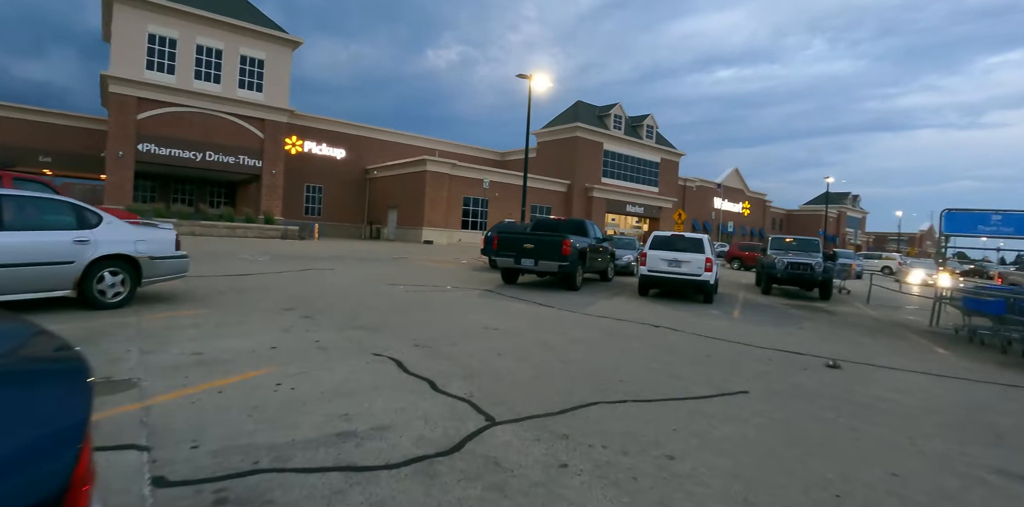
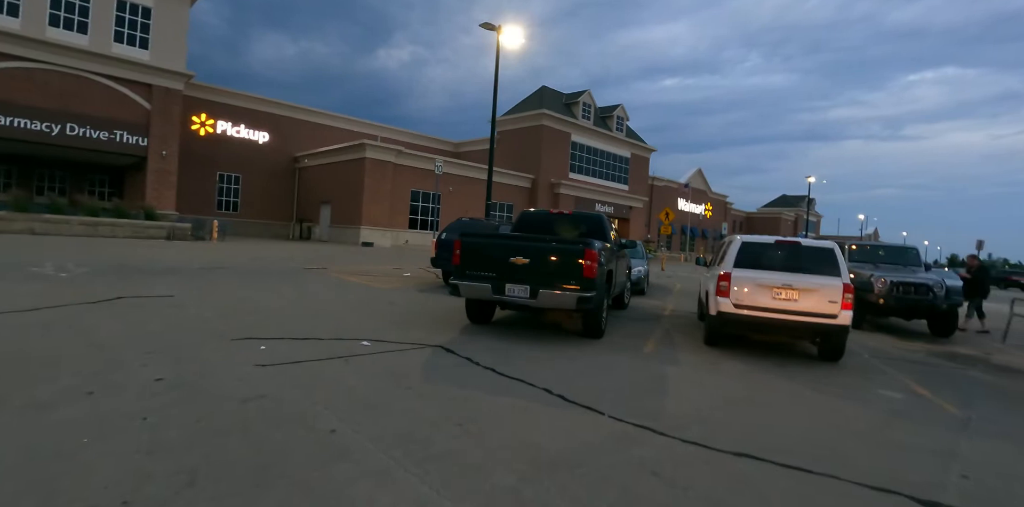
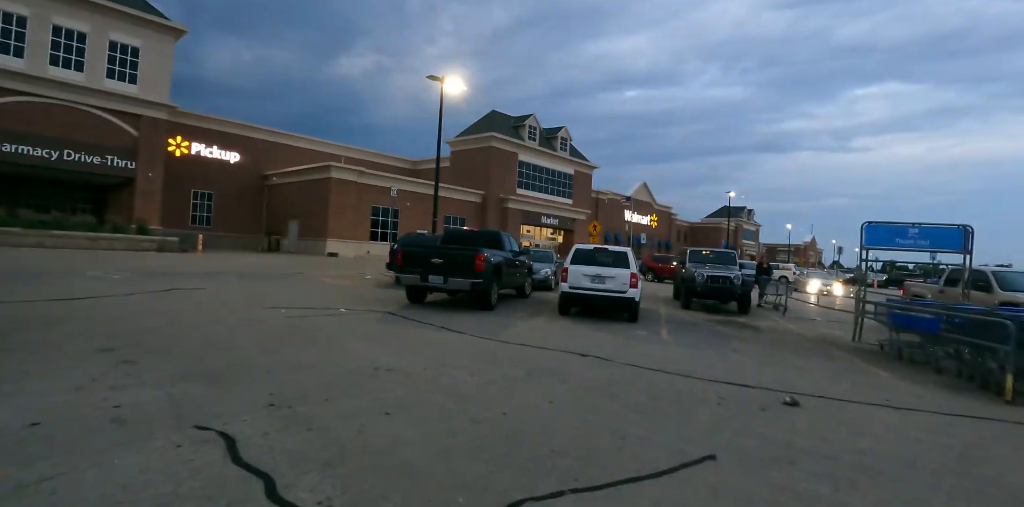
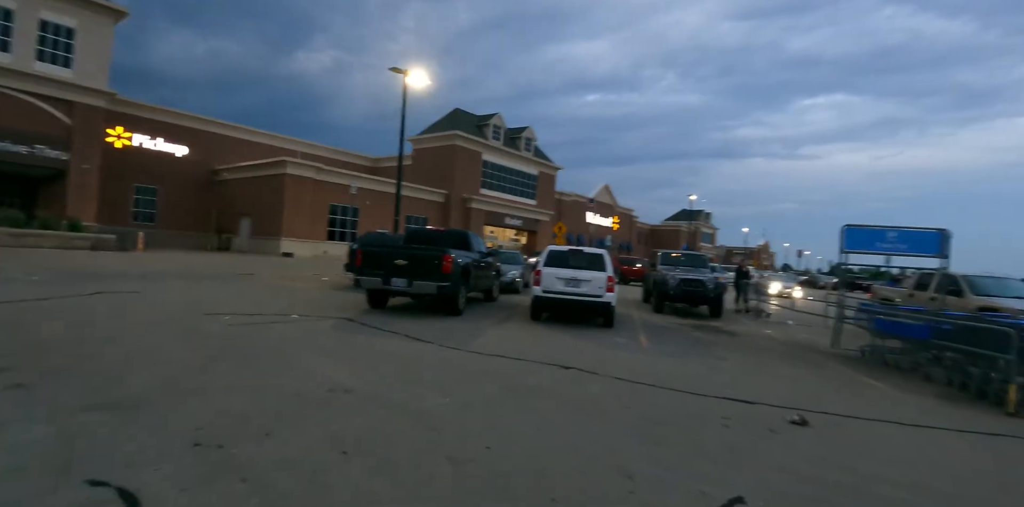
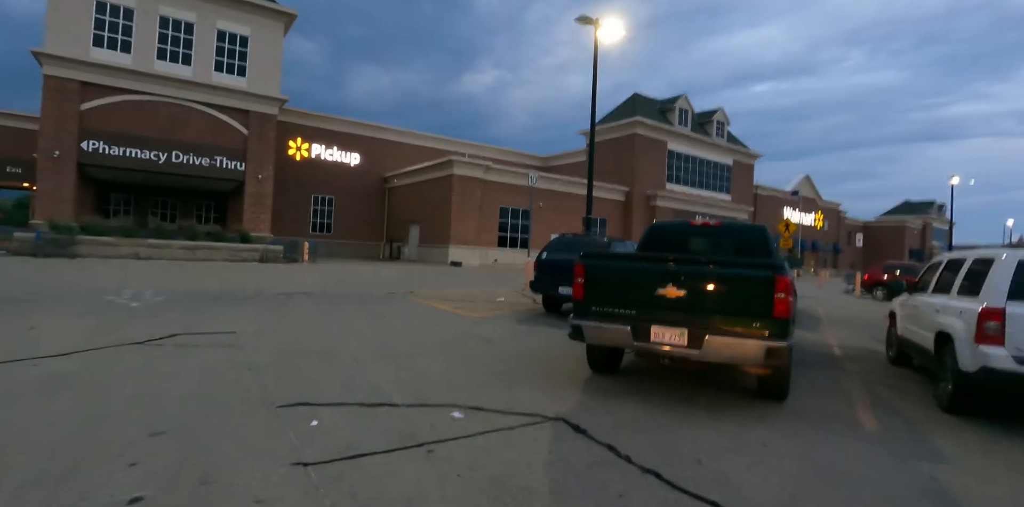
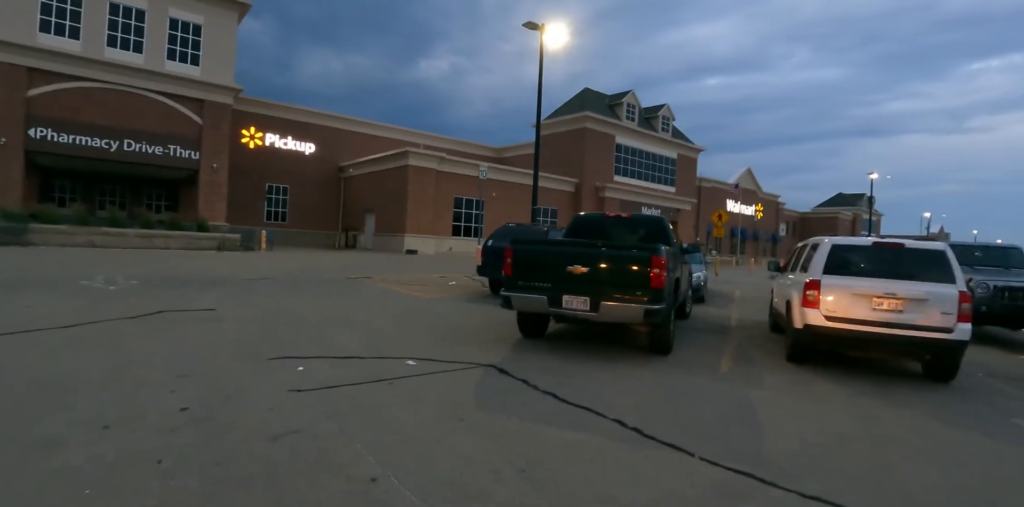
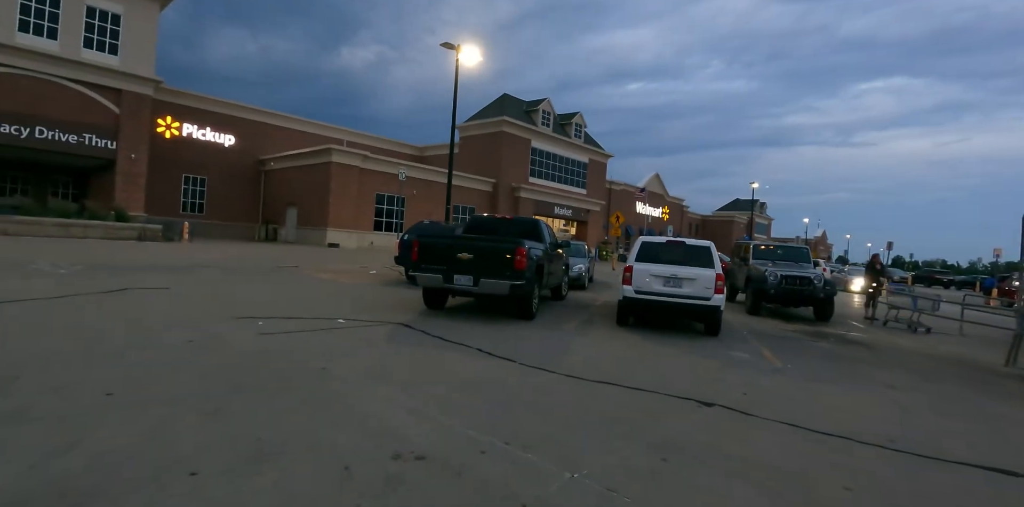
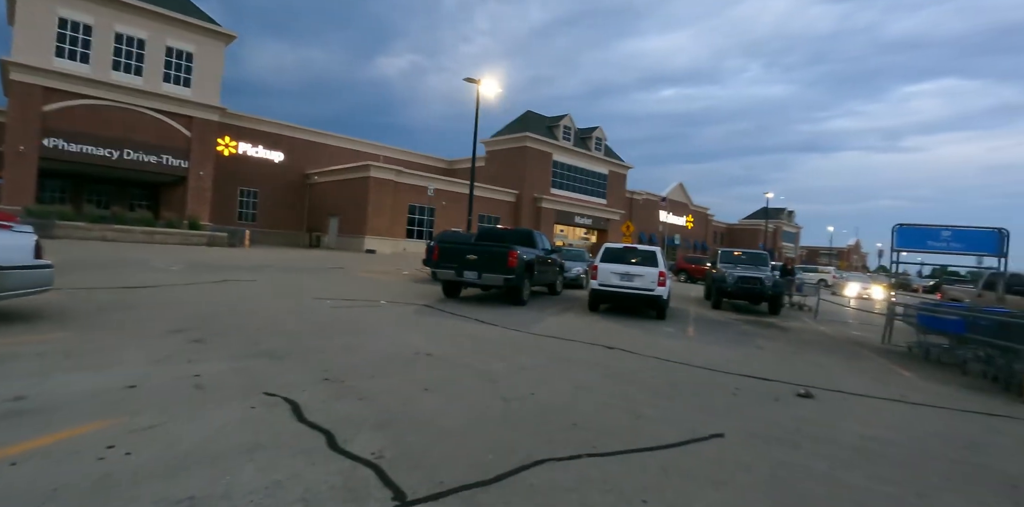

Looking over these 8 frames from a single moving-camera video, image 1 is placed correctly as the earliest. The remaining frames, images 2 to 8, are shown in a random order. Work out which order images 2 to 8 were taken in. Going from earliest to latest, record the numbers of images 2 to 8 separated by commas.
8, 3, 4, 7, 2, 6, 5
